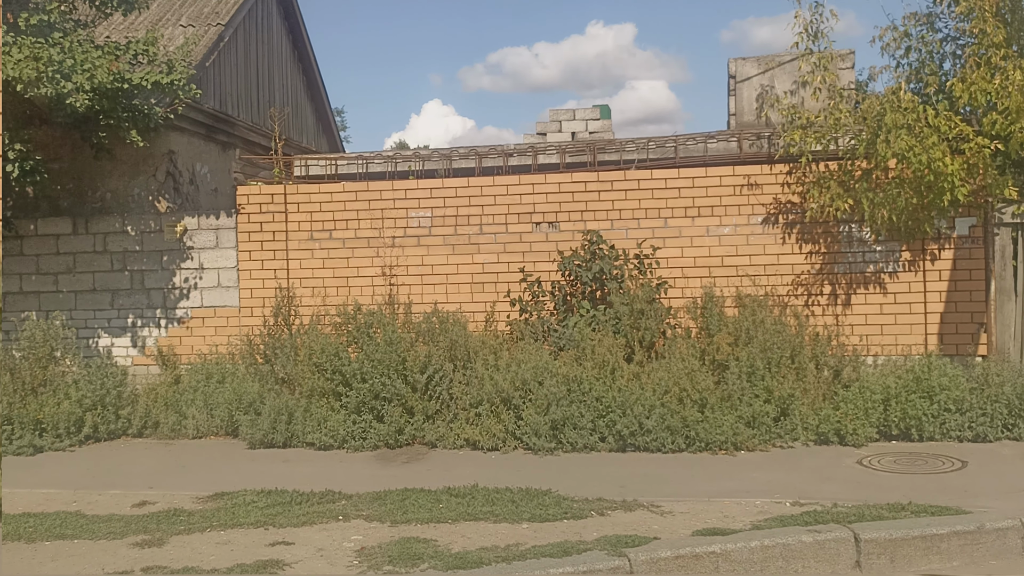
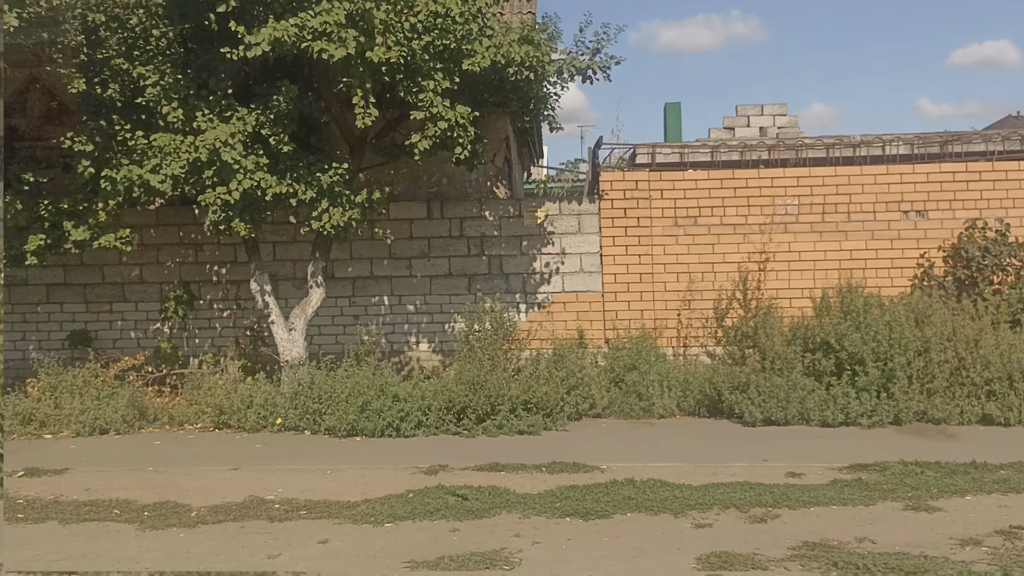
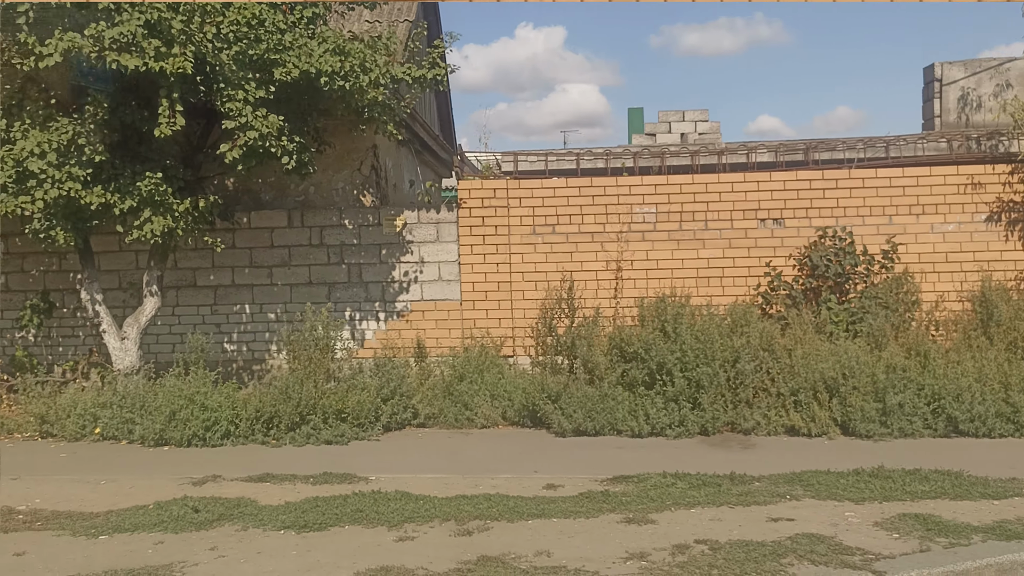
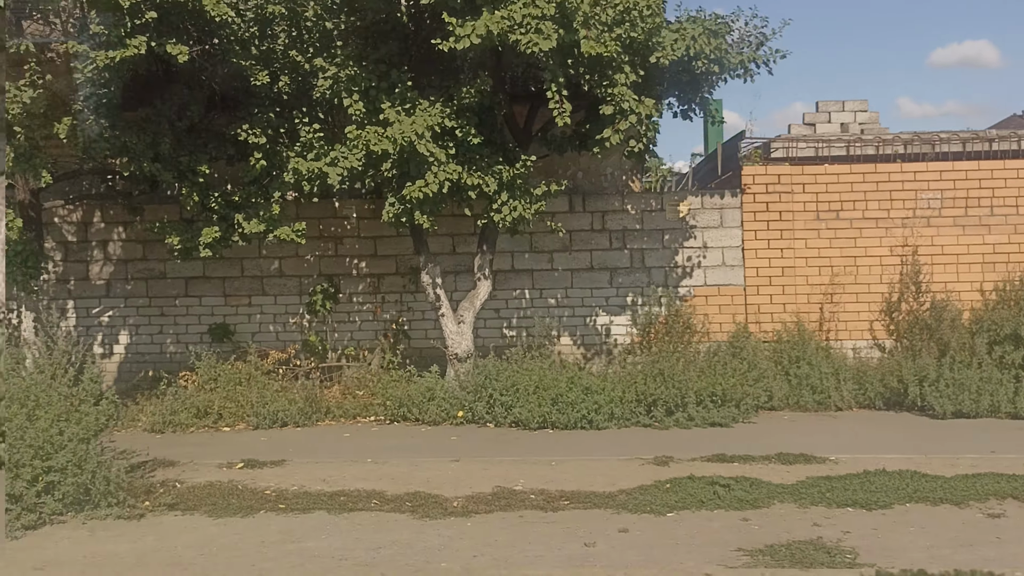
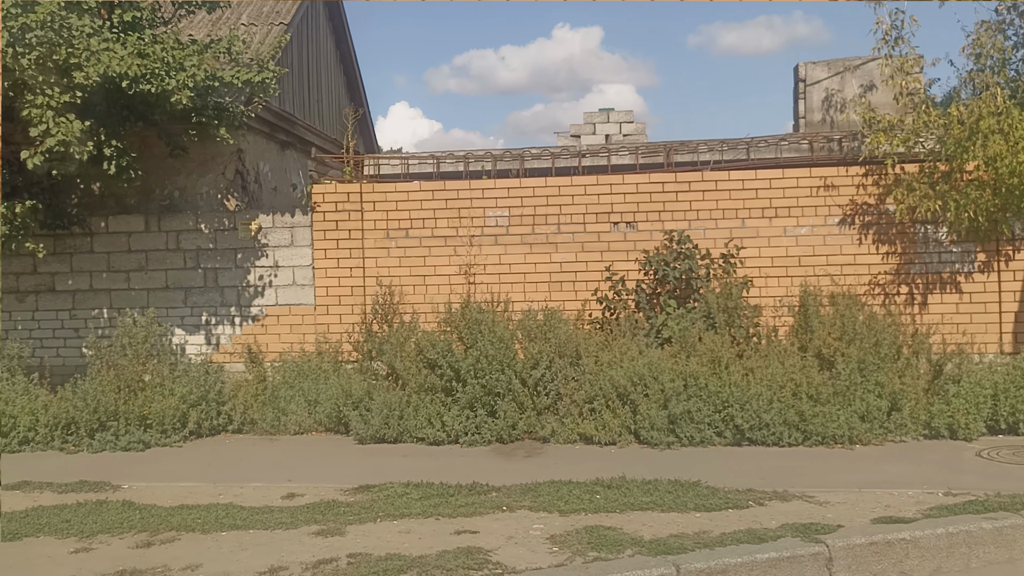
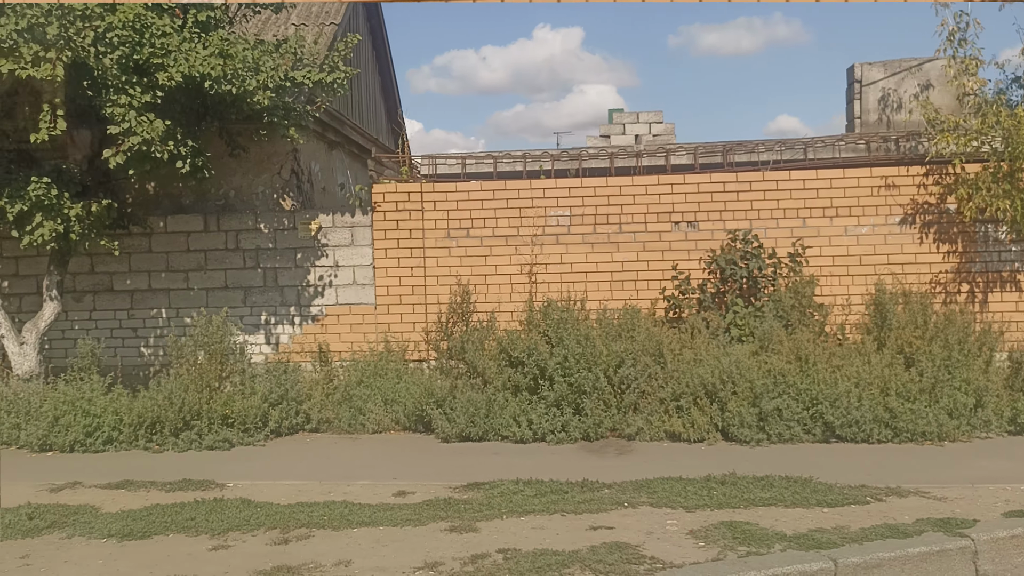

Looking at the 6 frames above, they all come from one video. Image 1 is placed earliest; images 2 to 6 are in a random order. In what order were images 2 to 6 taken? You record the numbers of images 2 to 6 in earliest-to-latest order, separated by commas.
5, 6, 3, 2, 4
